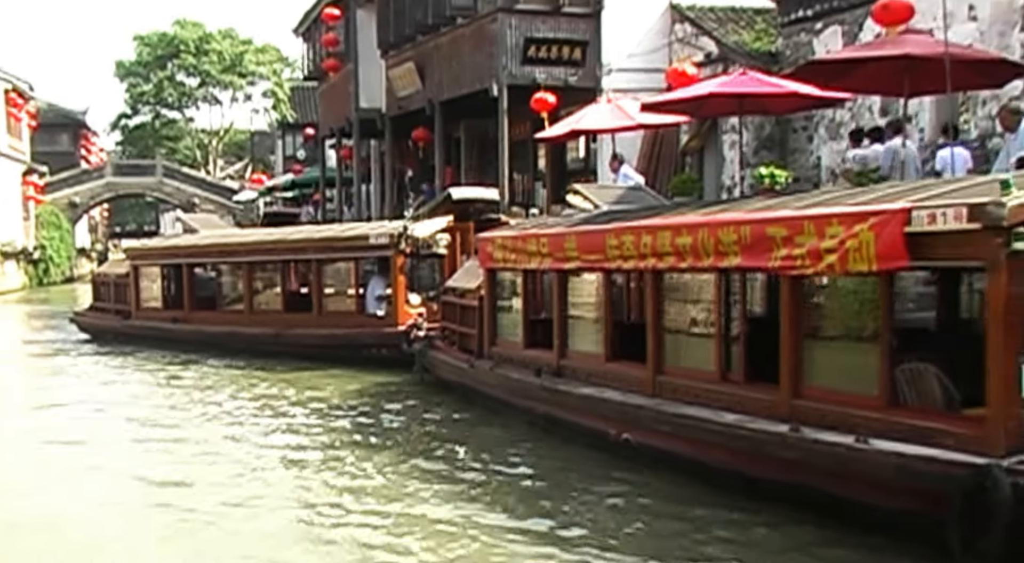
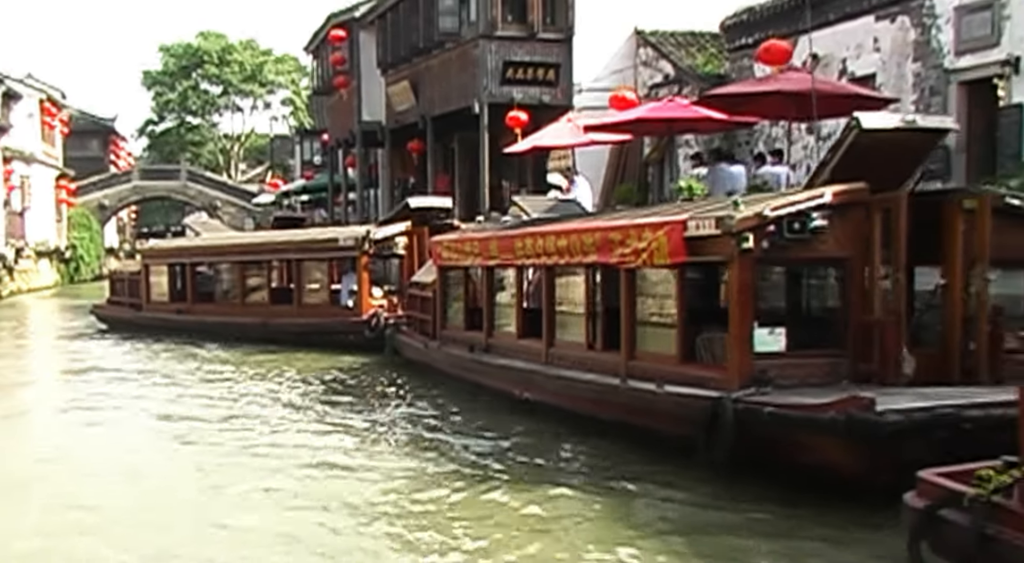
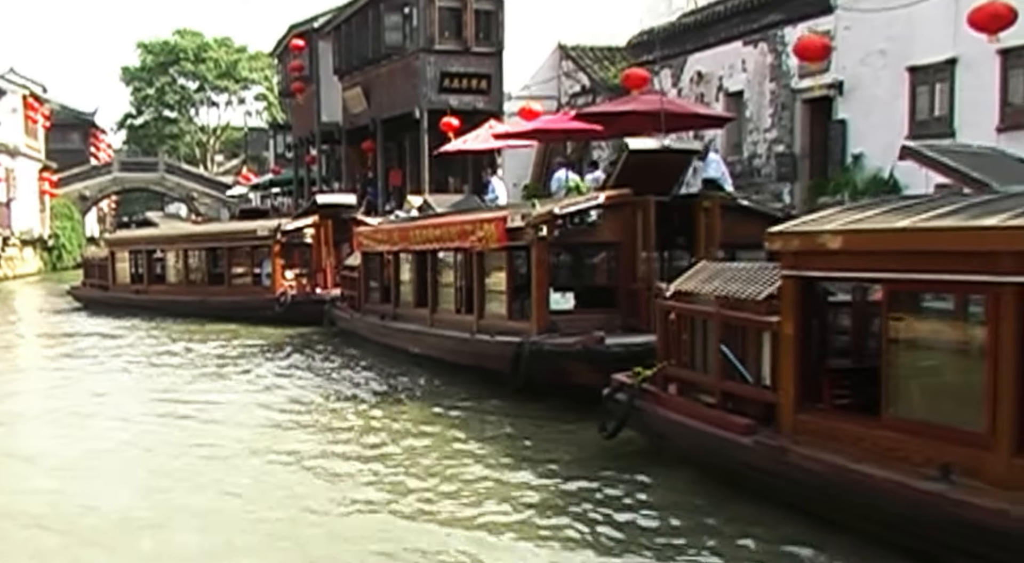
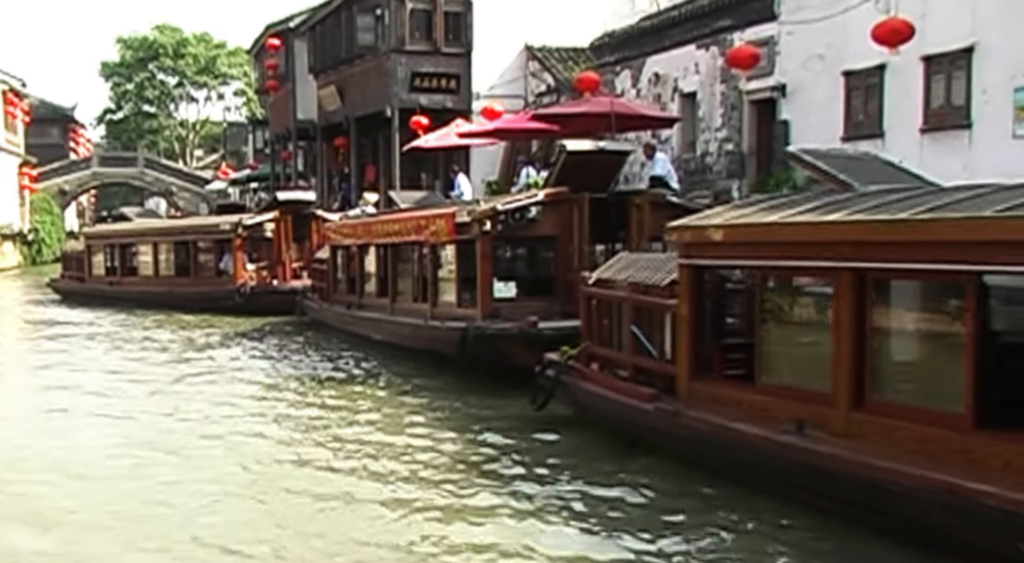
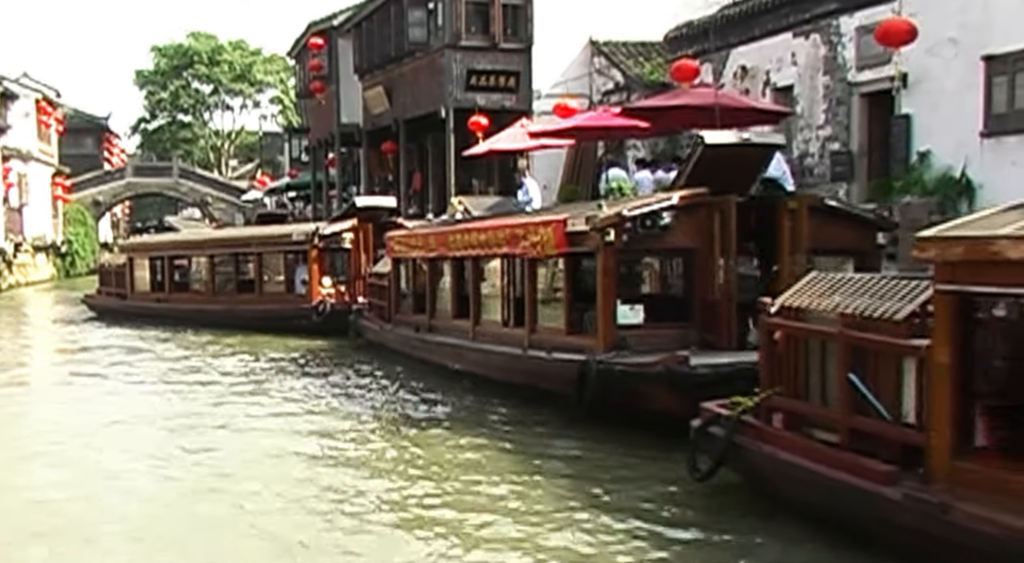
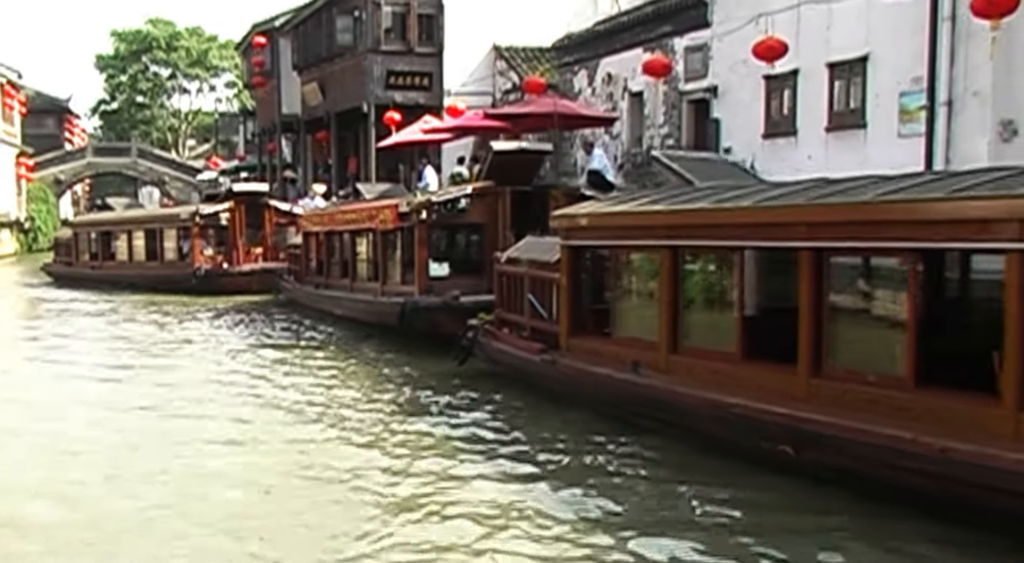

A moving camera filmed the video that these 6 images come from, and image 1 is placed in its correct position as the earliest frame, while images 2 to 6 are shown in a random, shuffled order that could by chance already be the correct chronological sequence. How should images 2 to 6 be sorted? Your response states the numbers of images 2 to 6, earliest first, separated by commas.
2, 5, 3, 4, 6
